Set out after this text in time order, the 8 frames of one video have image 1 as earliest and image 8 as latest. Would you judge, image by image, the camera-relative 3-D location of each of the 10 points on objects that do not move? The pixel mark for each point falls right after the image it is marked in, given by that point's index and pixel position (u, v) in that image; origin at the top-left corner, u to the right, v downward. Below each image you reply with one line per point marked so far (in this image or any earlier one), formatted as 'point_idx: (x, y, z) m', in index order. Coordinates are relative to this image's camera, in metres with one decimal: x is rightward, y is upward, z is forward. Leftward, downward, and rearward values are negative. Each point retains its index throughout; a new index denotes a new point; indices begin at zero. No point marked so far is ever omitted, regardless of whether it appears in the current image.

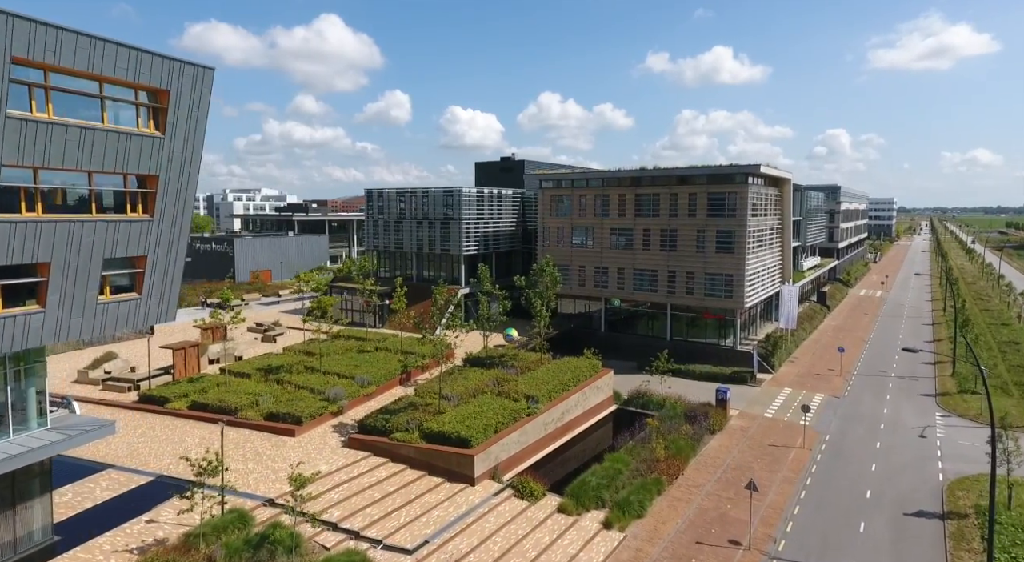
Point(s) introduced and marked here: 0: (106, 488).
0: (-10.0, -5.1, +16.5) m
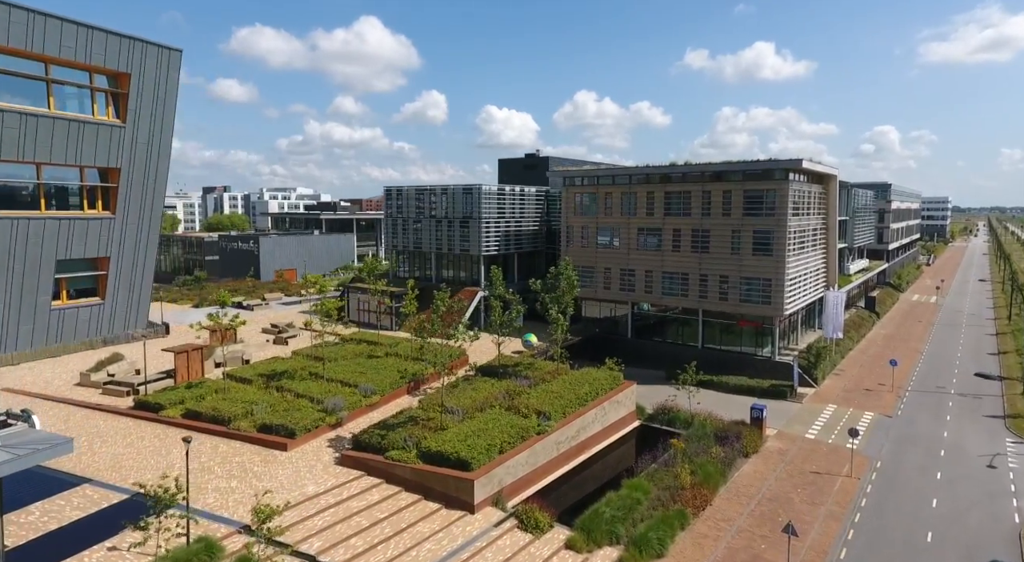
0: (-9.9, -5.1, +15.3) m
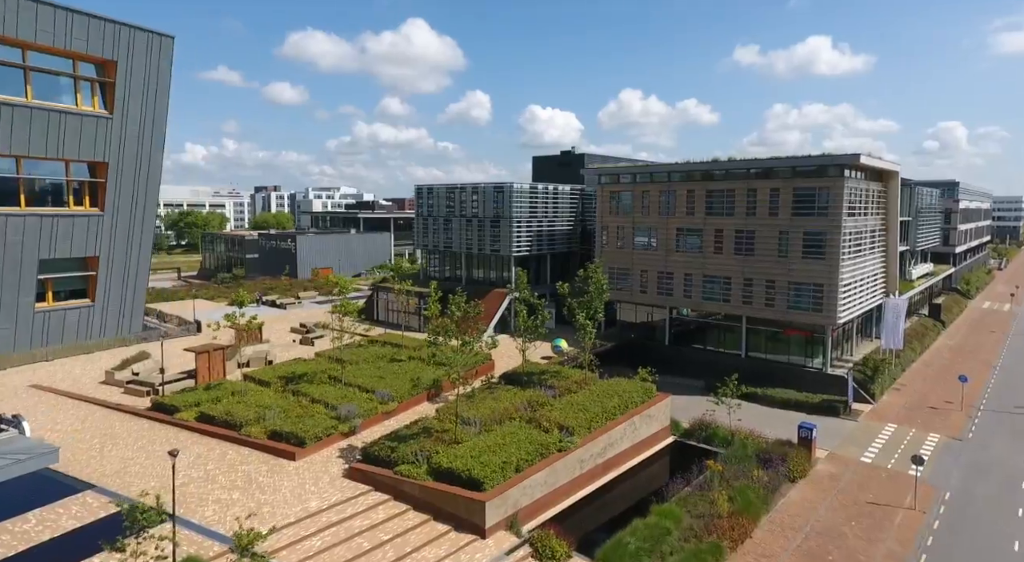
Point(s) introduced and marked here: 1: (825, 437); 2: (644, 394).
0: (-9.5, -5.1, +14.6) m
1: (+8.9, -4.4, +19.2) m
2: (+3.8, -3.2, +19.1) m
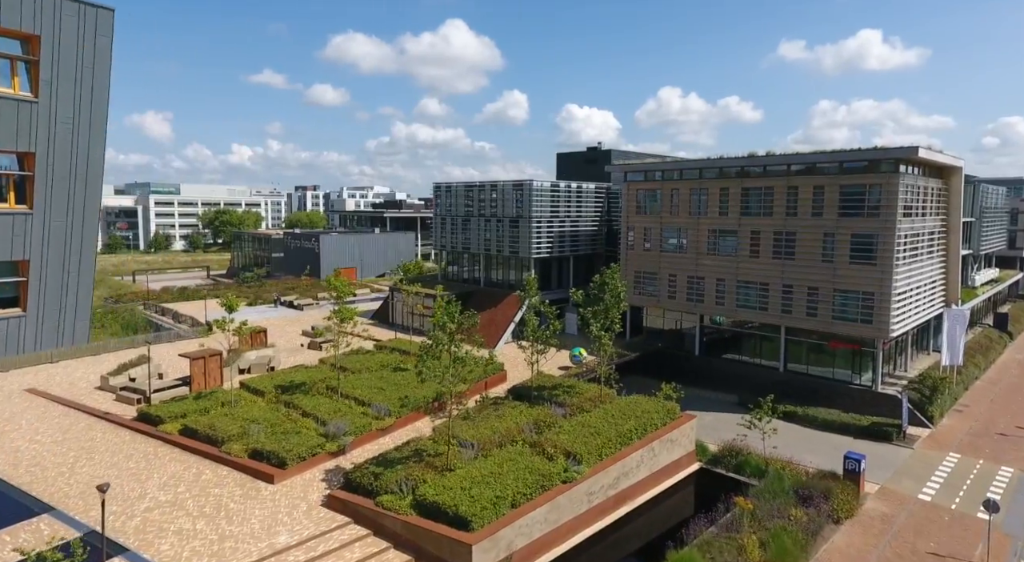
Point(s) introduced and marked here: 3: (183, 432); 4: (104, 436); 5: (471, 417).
0: (-9.6, -5.1, +13.2) m
1: (+9.1, -4.6, +16.8) m
2: (+3.9, -3.4, +17.0) m
3: (-9.2, -4.2, +18.8) m
4: (-11.8, -4.5, +19.5) m
5: (-1.0, -3.5, +17.3) m
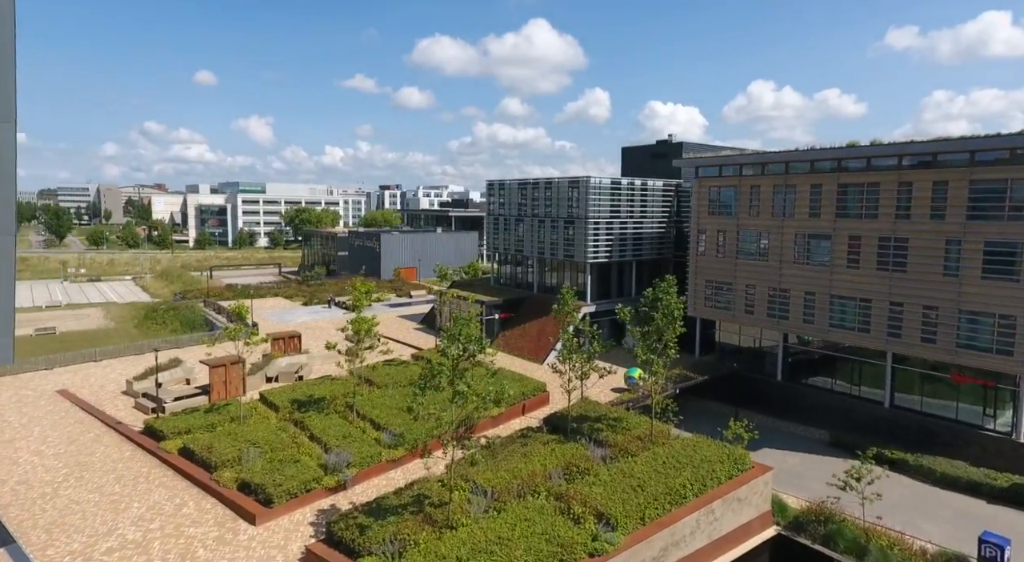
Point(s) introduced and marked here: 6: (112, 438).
0: (-9.5, -5.2, +11.4) m
1: (+9.5, -5.1, +12.7) m
2: (+4.5, -3.7, +13.6) m
3: (-8.3, -4.3, +17.0) m
4: (-10.8, -4.5, +18.0) m
5: (-0.4, -3.7, +14.5) m
6: (-11.2, -4.4, +18.9) m
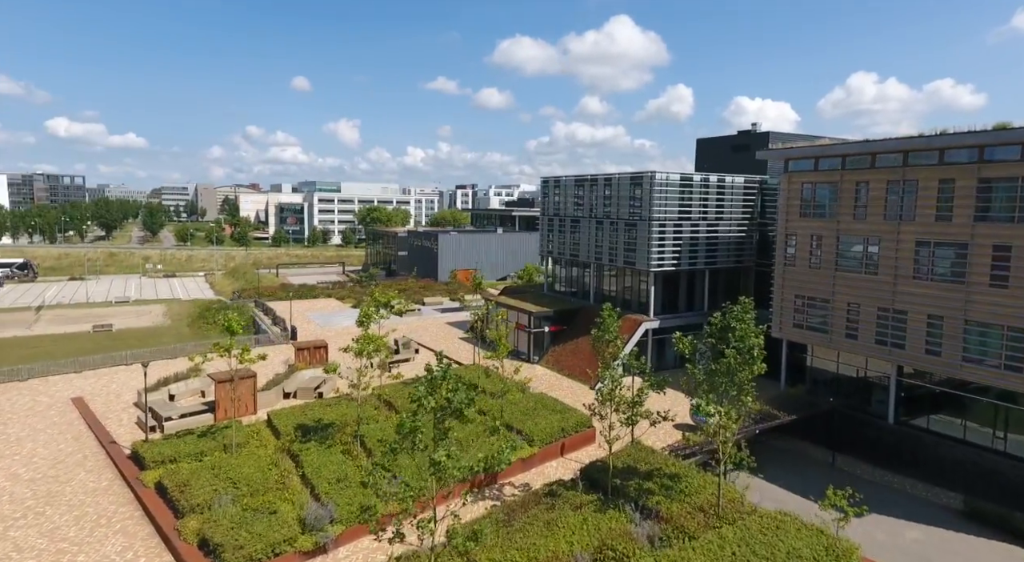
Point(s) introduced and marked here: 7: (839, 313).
0: (-9.4, -5.3, +9.2) m
1: (+9.6, -5.5, +8.4) m
2: (+4.7, -4.1, +9.8) m
3: (-7.7, -4.4, +14.6) m
4: (-10.1, -4.6, +15.9) m
5: (-0.1, -4.0, +11.3) m
6: (-10.3, -4.5, +16.8) m
7: (+8.6, -0.8, +17.7) m
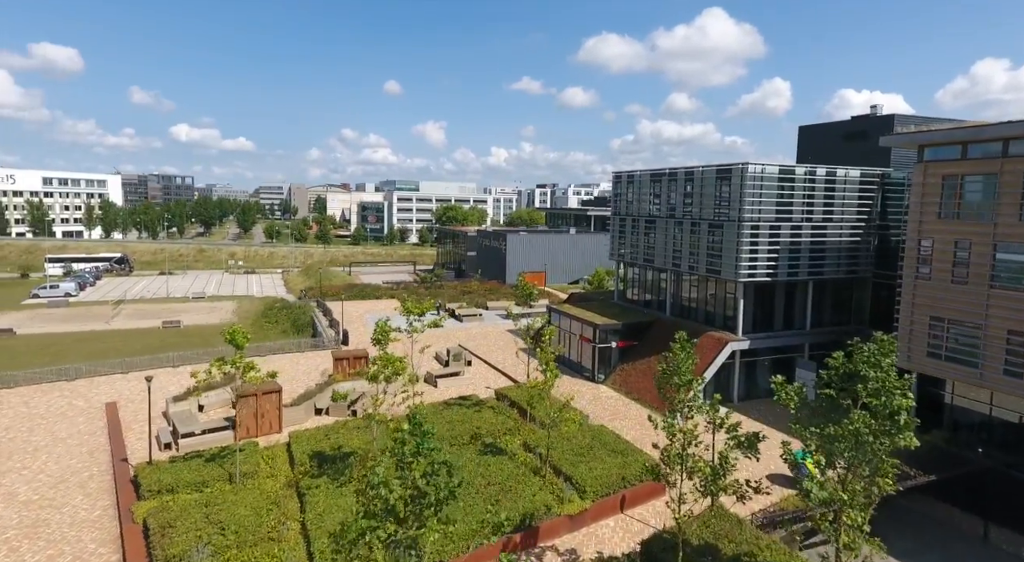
0: (-9.3, -5.4, +7.5) m
1: (+9.5, -6.0, +4.3) m
2: (+4.8, -4.4, +6.3) m
3: (-6.8, -4.5, +12.6) m
4: (-9.1, -4.6, +14.1) m
5: (+0.3, -4.2, +8.3) m
6: (-9.2, -4.5, +15.1) m
7: (+9.8, -1.2, +13.7) m
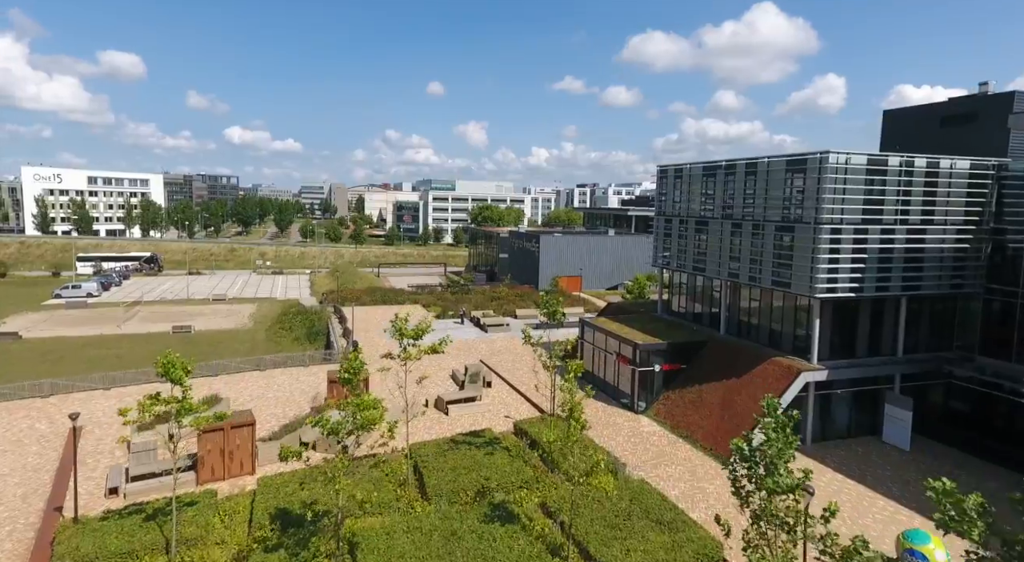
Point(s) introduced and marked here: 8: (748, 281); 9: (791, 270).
0: (-9.5, -5.5, +4.7) m
1: (+9.1, -6.3, +0.5) m
2: (+4.5, -4.7, +2.7) m
3: (-6.7, -4.7, +9.7) m
4: (-8.9, -4.8, +11.3) m
5: (+0.2, -4.5, +5.0) m
6: (-9.0, -4.7, +12.4) m
7: (+10.0, -1.6, +9.8) m
8: (+6.2, -0.1, +17.3) m
9: (+6.5, +0.3, +15.6) m
